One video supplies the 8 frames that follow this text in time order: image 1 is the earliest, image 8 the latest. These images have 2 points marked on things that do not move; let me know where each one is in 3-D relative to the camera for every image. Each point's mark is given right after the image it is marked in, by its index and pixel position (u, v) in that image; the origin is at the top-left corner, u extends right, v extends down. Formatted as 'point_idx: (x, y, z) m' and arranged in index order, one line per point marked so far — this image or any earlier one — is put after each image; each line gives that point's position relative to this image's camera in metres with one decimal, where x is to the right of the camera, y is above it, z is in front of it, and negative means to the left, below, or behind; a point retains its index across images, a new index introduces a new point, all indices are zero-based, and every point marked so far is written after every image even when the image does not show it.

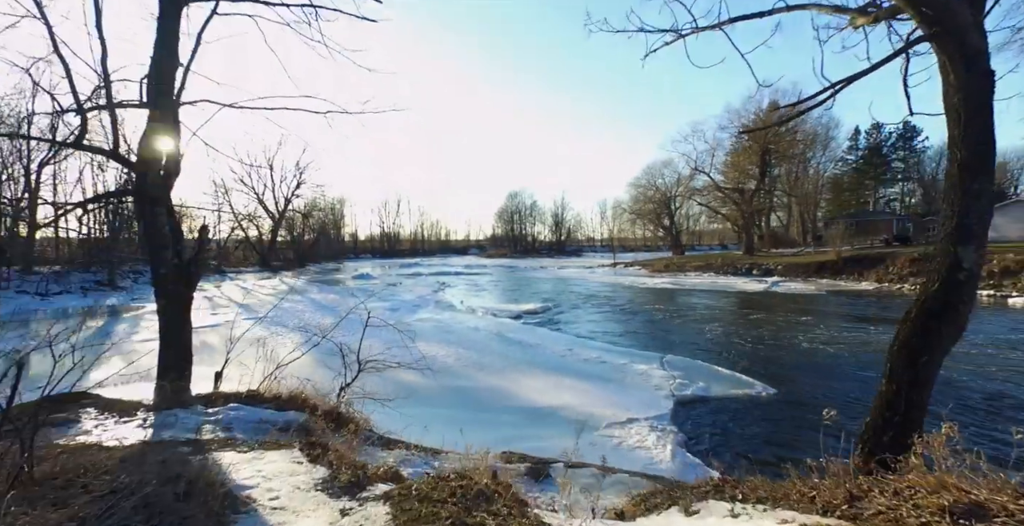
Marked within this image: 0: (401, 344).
0: (-2.2, -1.6, +9.2) m
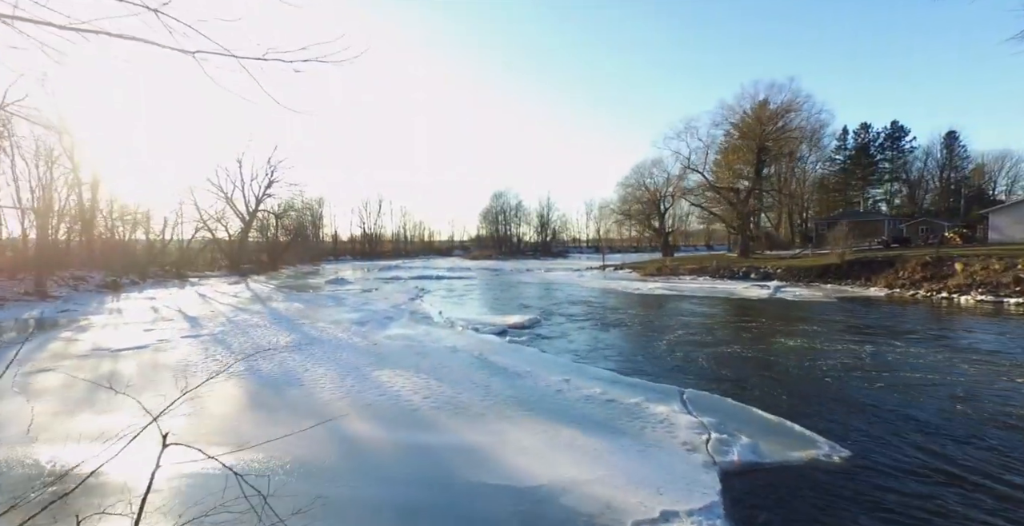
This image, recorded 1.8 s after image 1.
0: (-2.5, -1.8, +7.6) m
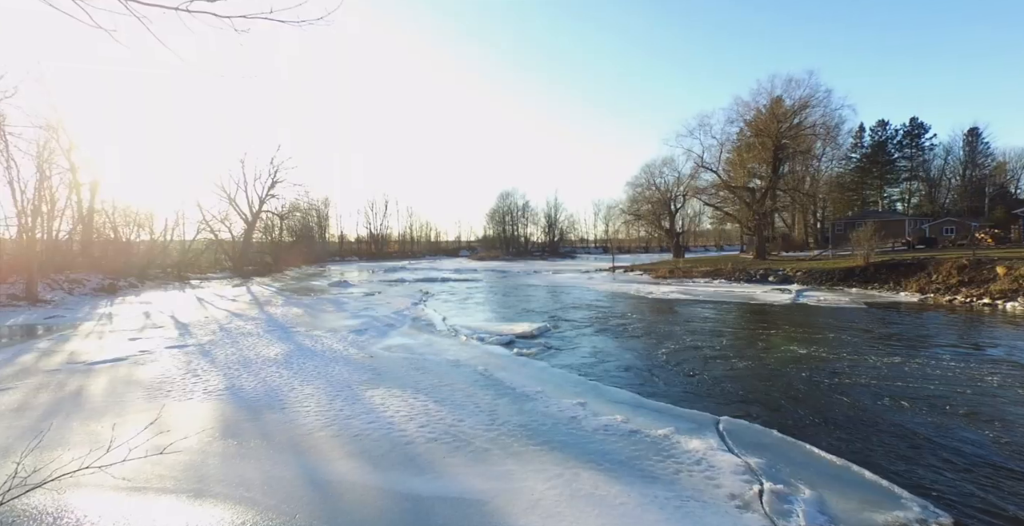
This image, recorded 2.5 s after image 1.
0: (-2.3, -1.9, +6.8) m
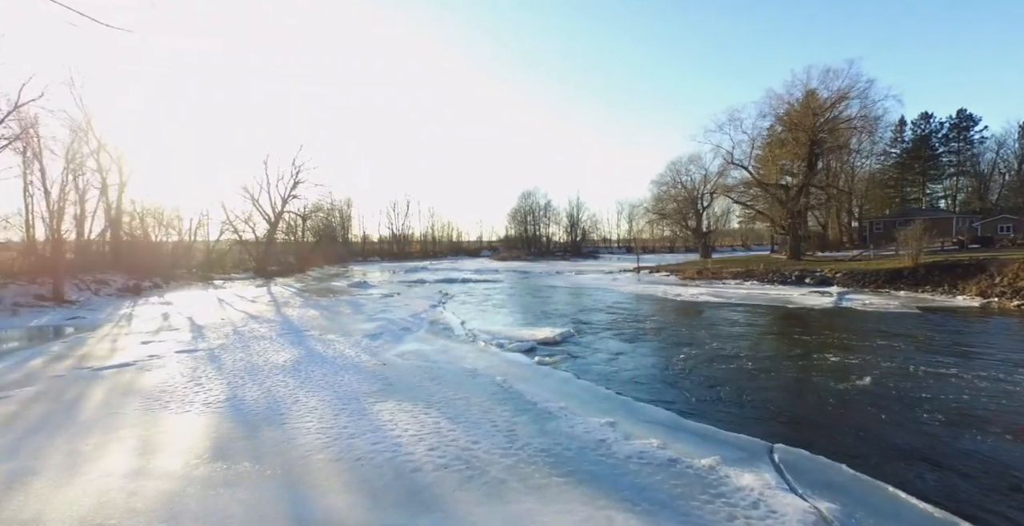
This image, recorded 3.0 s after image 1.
0: (-2.1, -2.0, +6.2) m
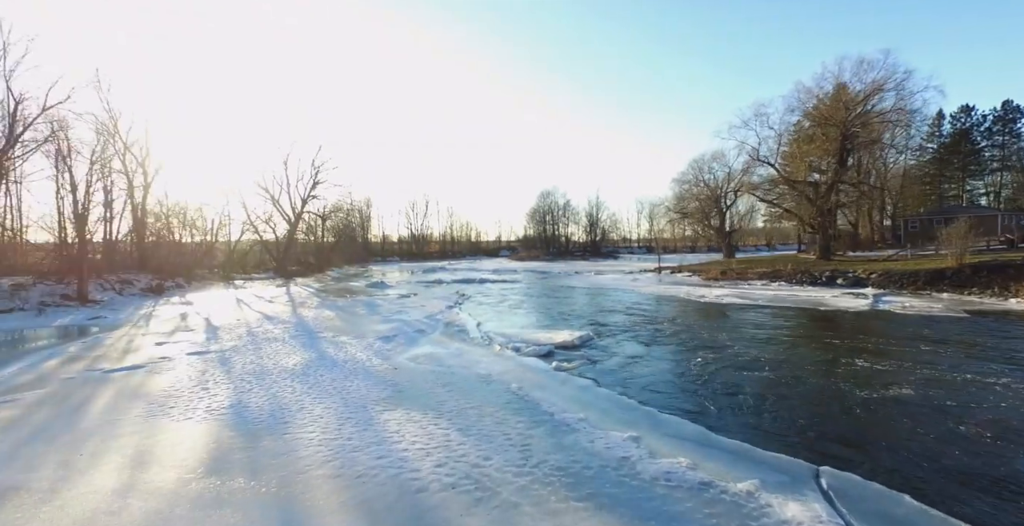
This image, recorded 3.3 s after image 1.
0: (-1.9, -2.0, +5.9) m
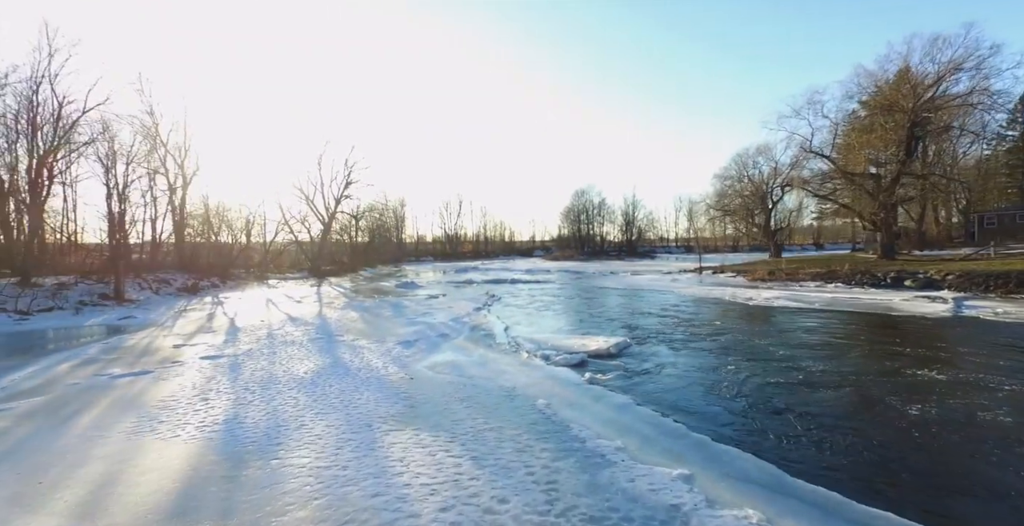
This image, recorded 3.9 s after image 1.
0: (-1.6, -2.0, +5.2) m
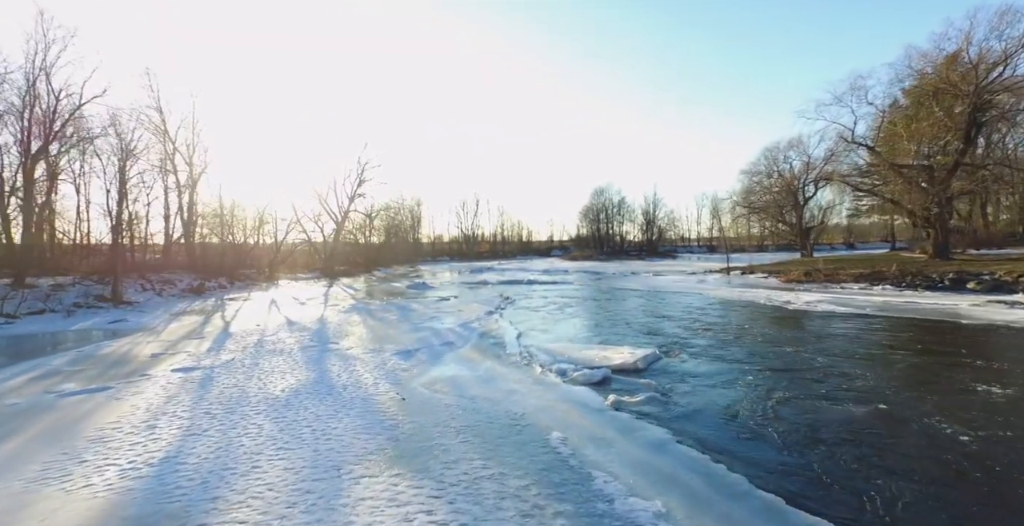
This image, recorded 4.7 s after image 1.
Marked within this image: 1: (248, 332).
0: (-1.6, -2.0, +4.0) m
1: (-7.0, -1.8, +12.3) m
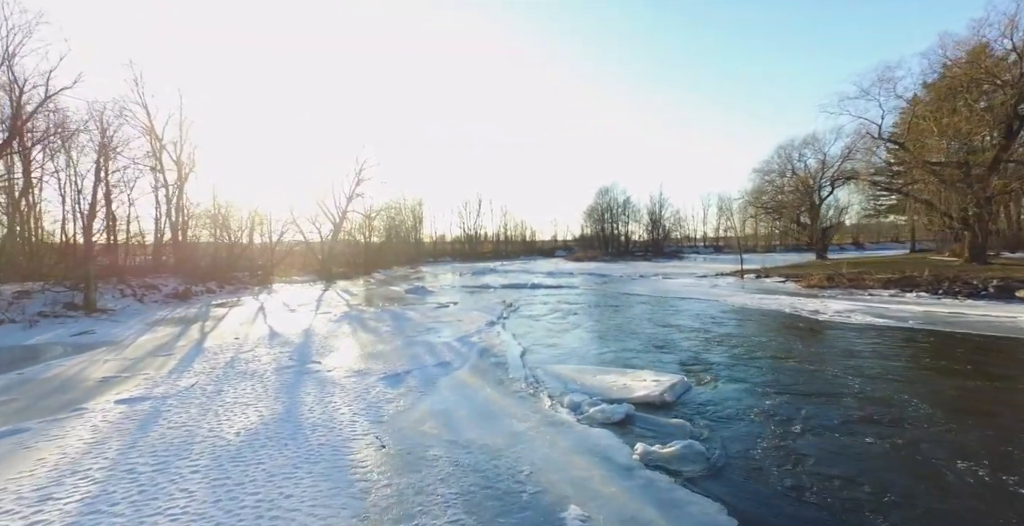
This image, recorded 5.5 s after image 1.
0: (-1.5, -2.2, +2.7) m
1: (-6.9, -2.0, +11.1) m
